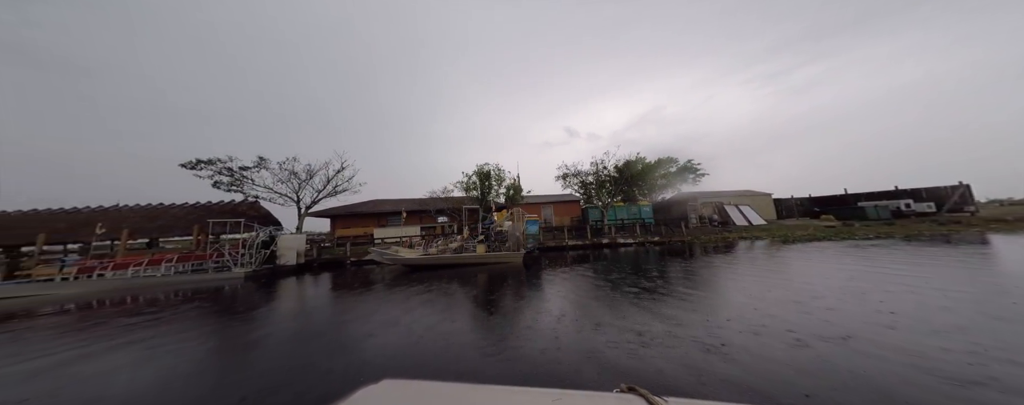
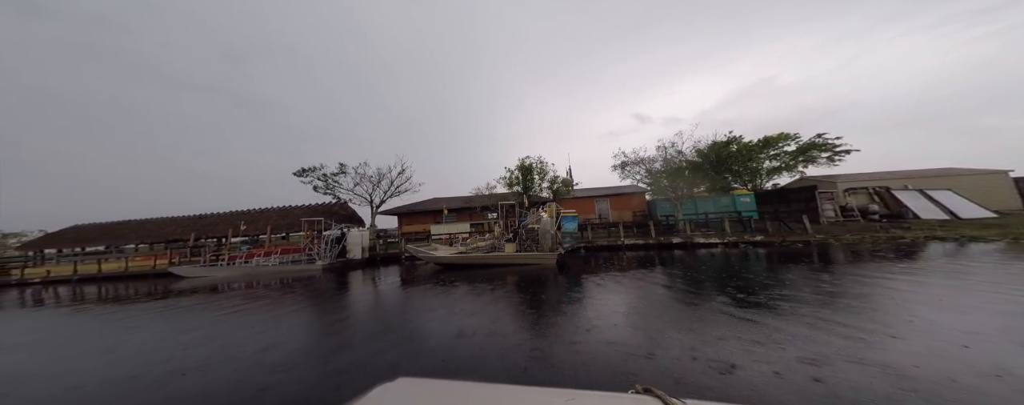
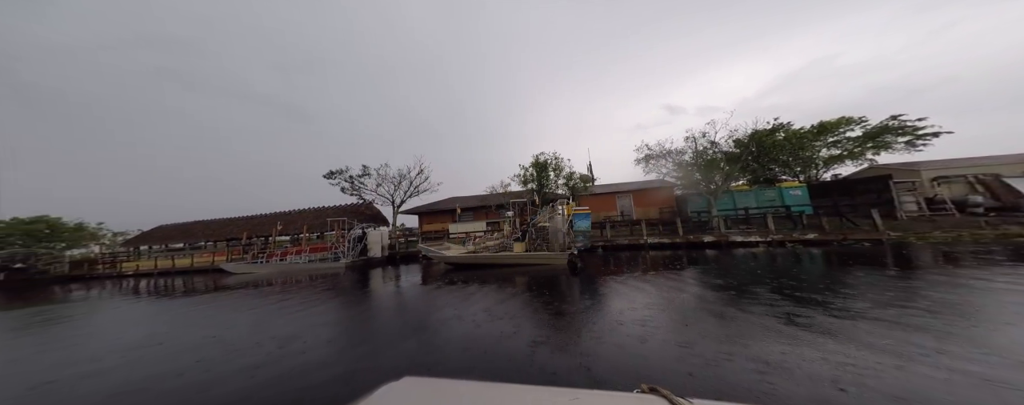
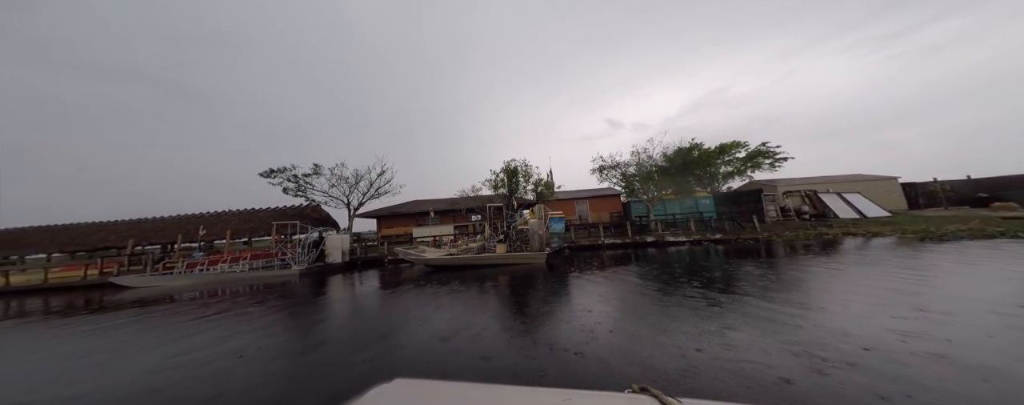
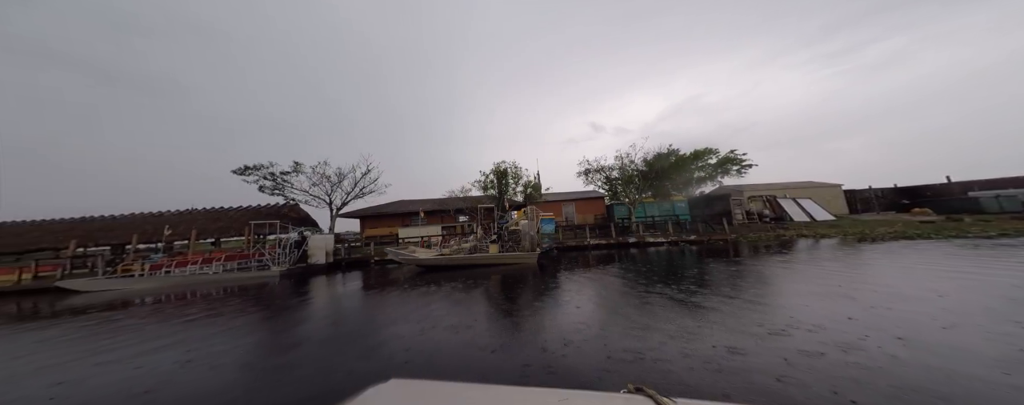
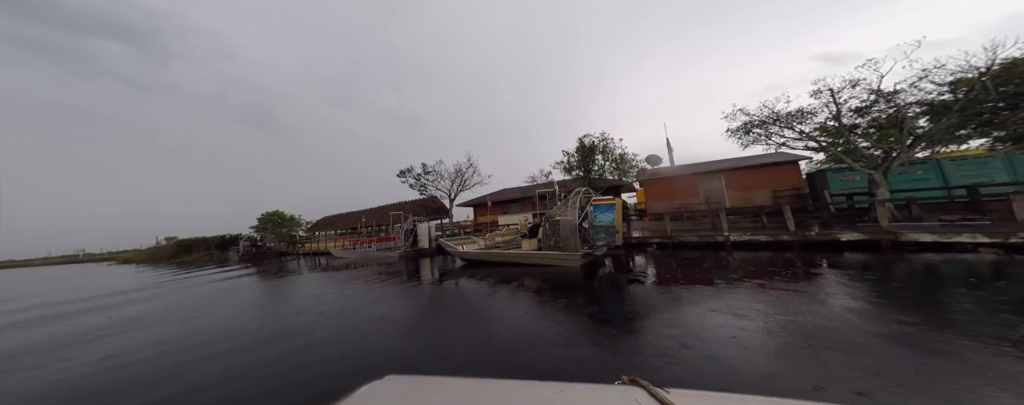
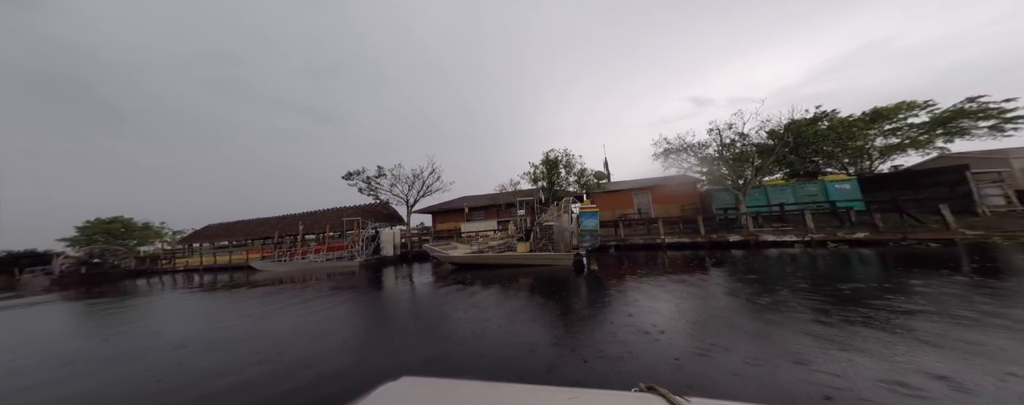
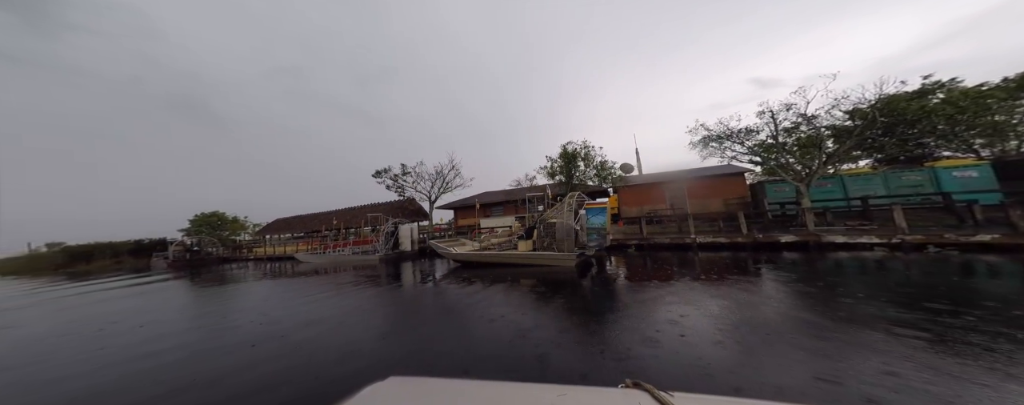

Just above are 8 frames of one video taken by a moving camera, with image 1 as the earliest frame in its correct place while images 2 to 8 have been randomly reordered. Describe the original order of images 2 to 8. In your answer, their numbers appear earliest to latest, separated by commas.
5, 4, 2, 3, 7, 8, 6
